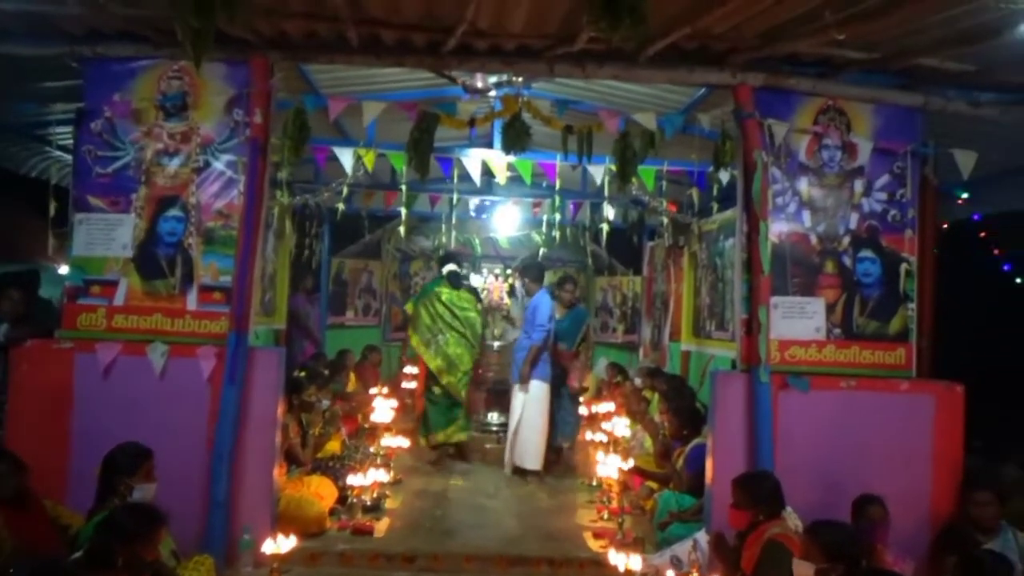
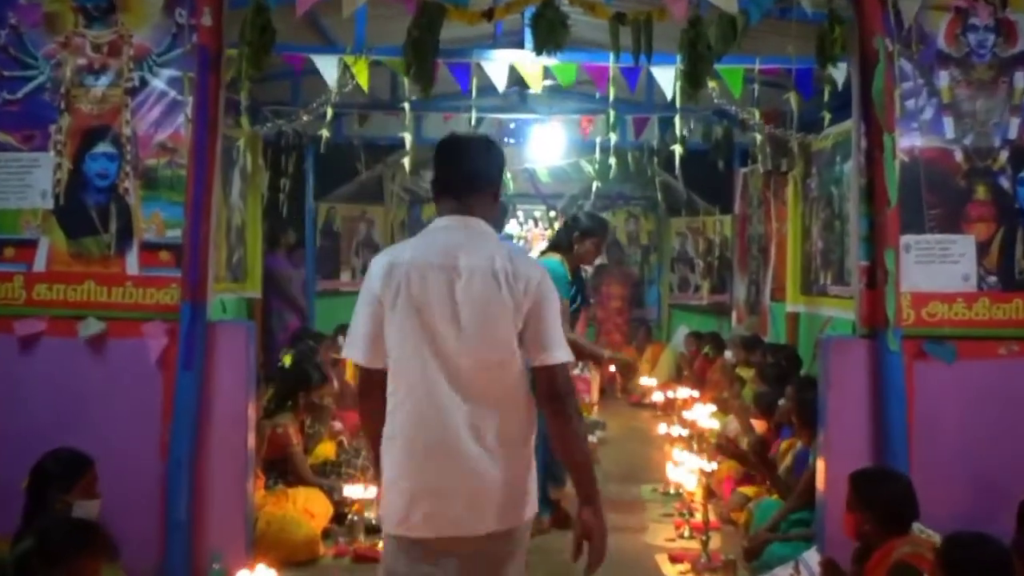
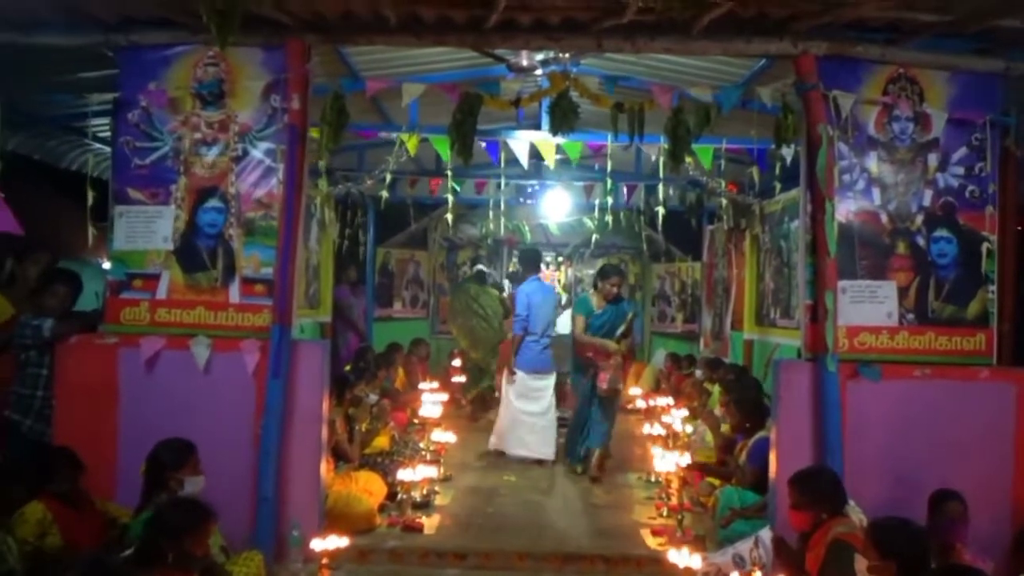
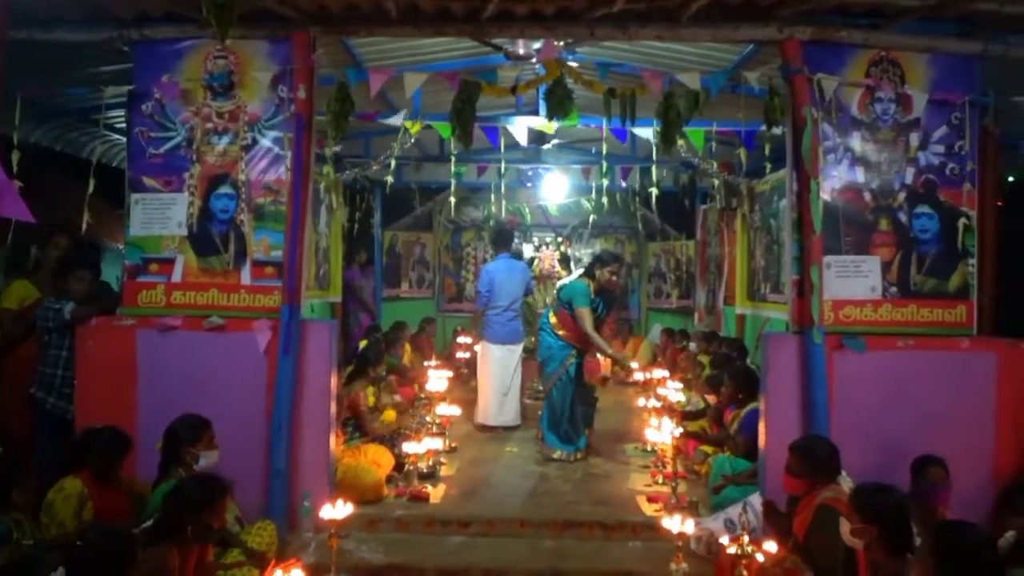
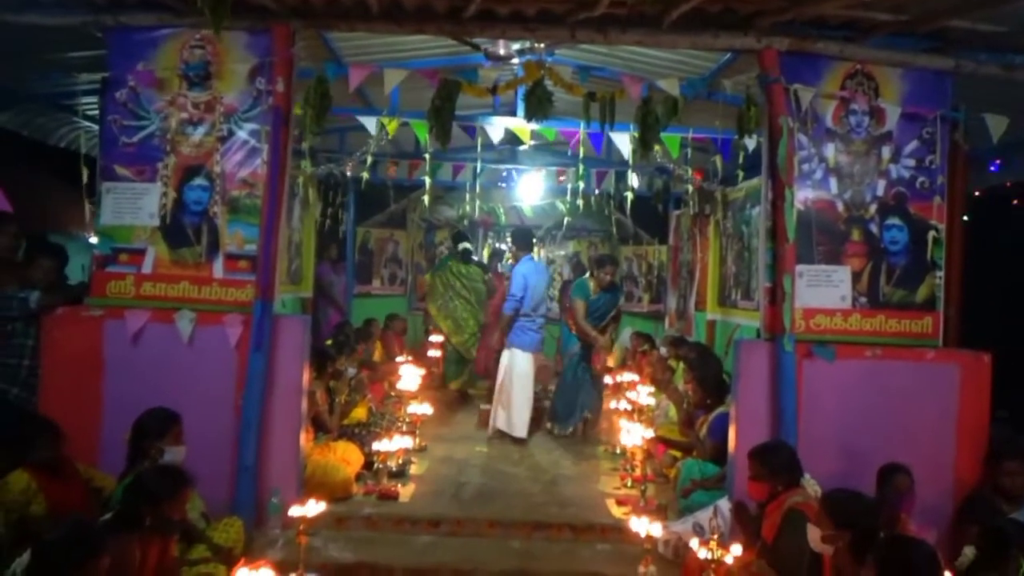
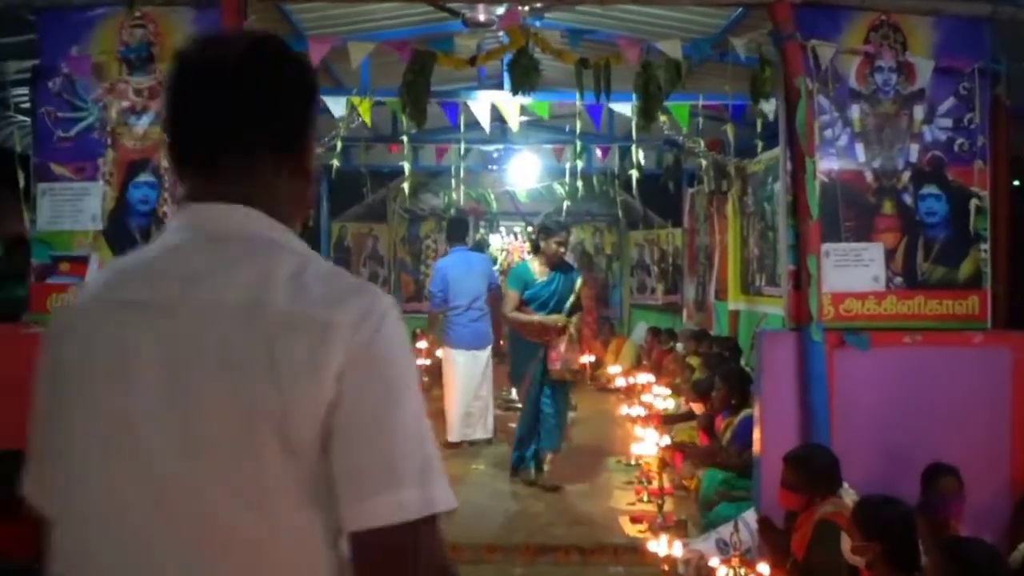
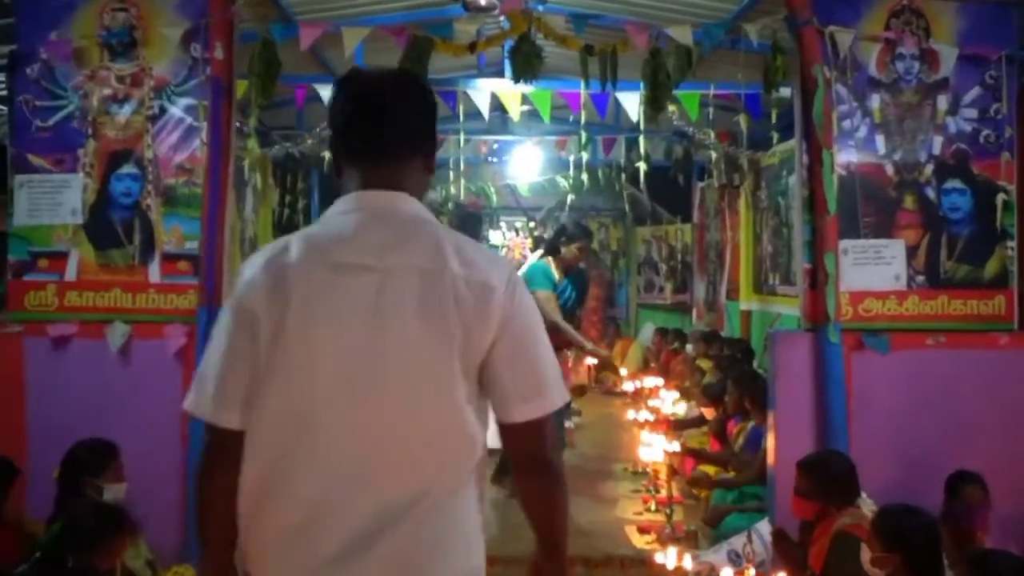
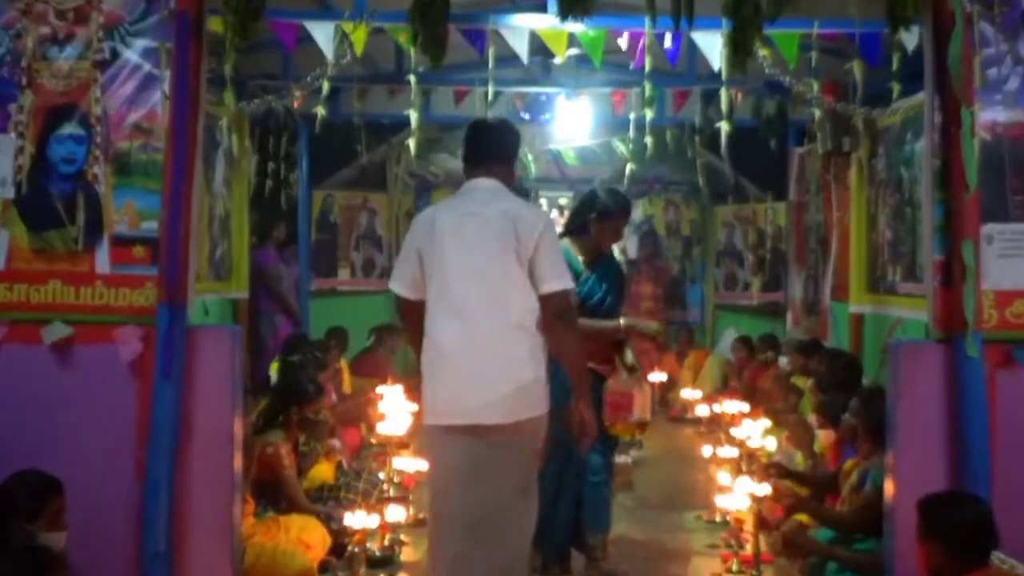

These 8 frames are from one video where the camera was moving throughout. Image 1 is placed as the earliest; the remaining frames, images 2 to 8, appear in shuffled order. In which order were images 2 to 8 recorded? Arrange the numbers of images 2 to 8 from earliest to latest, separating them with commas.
5, 3, 4, 6, 7, 2, 8
